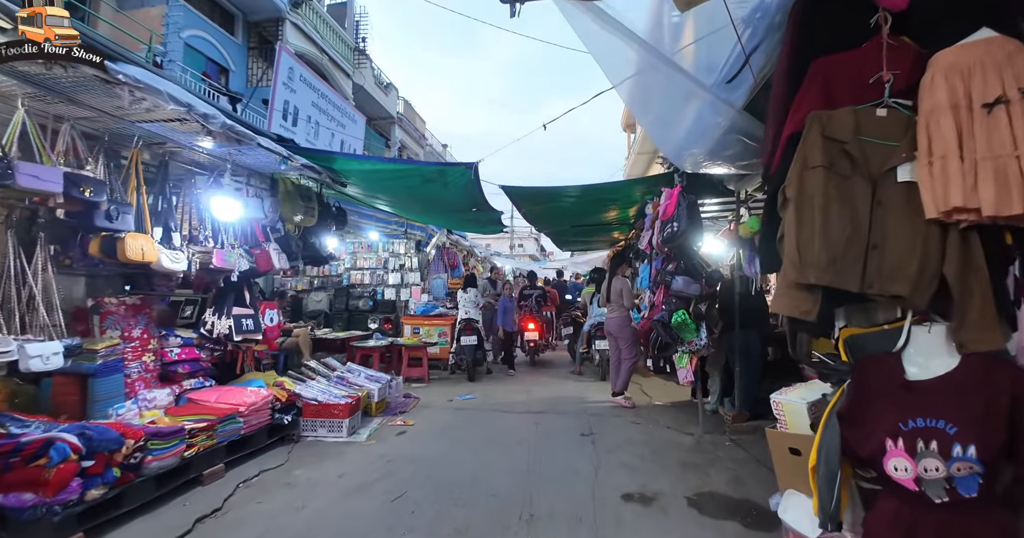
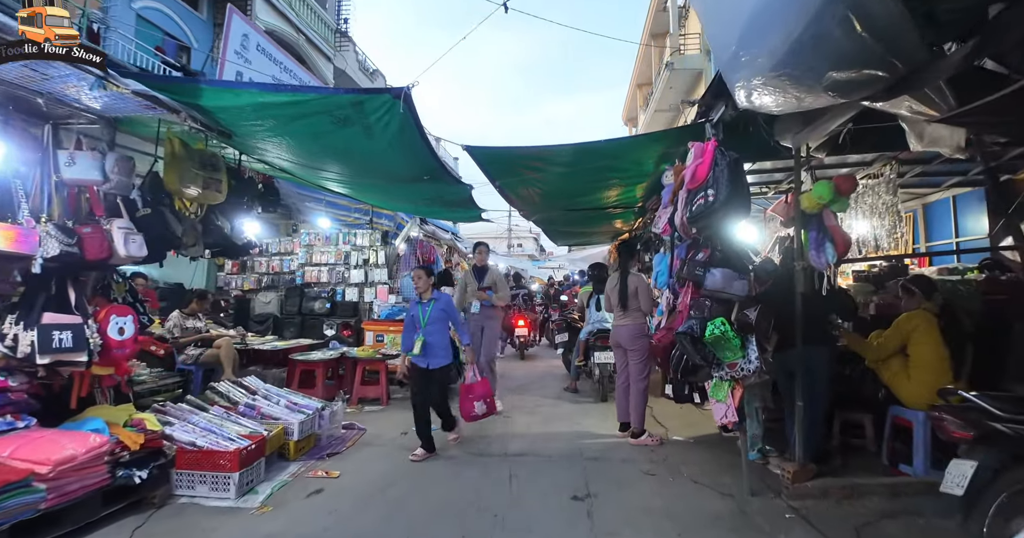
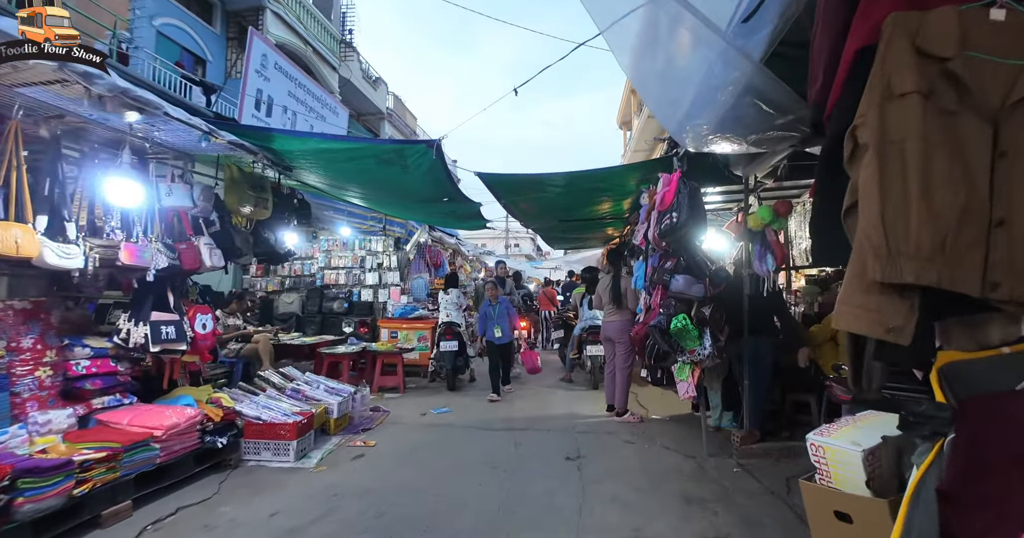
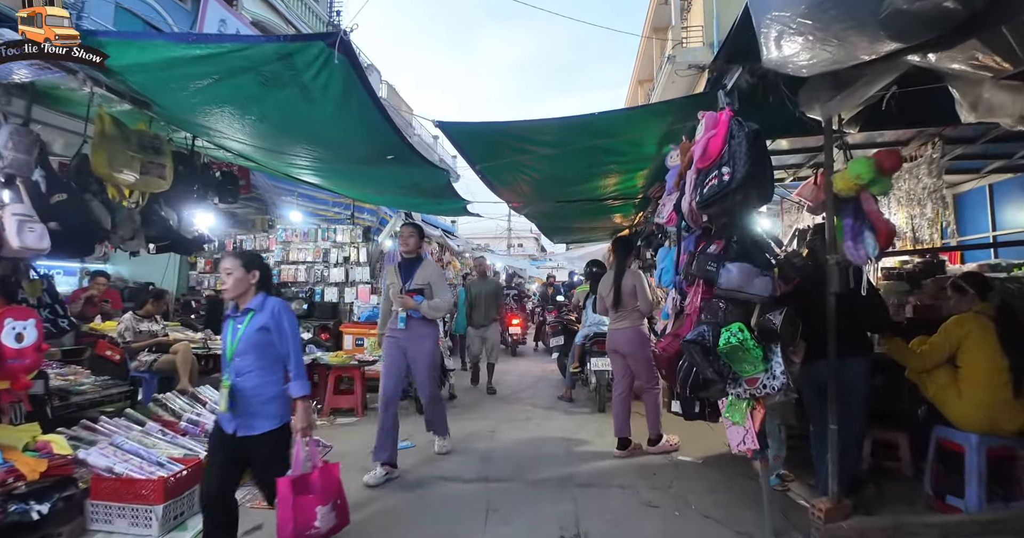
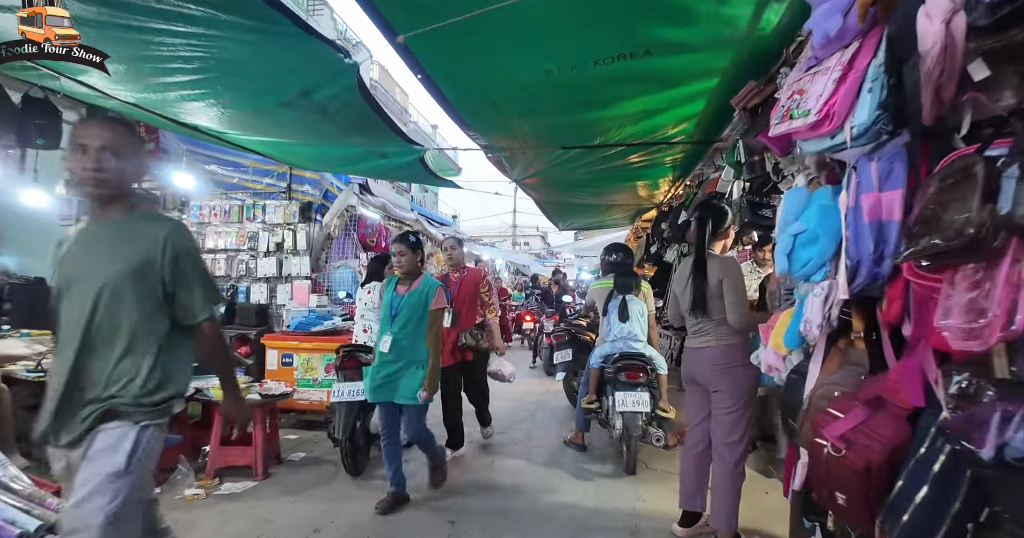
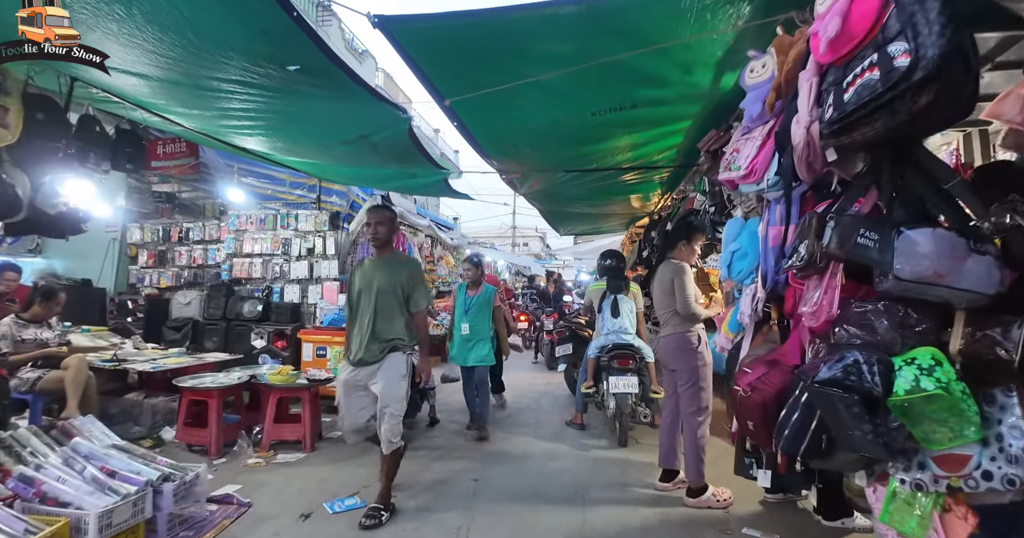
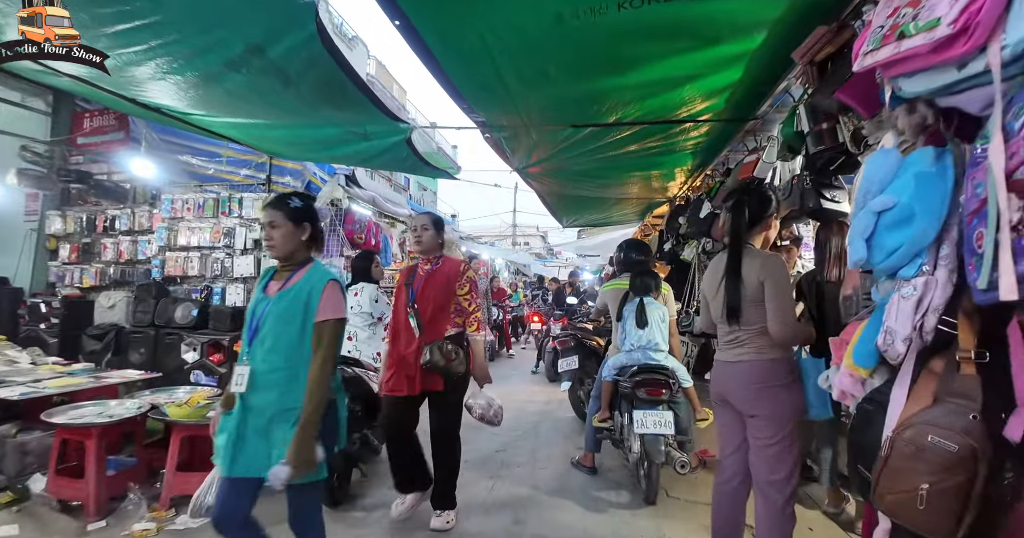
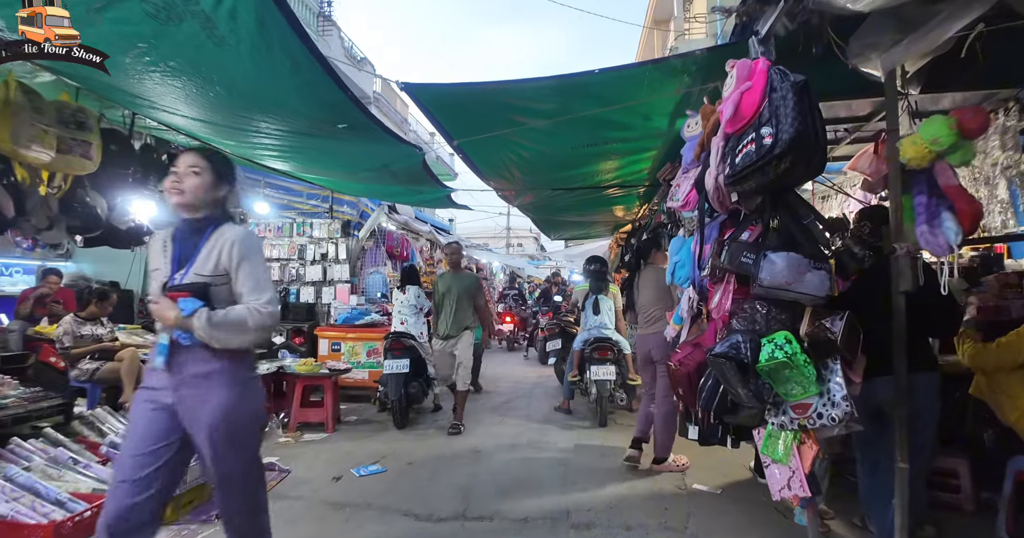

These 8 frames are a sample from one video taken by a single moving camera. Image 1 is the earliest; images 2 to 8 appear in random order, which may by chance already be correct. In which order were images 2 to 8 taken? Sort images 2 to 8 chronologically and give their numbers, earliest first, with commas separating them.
3, 2, 4, 8, 6, 5, 7
